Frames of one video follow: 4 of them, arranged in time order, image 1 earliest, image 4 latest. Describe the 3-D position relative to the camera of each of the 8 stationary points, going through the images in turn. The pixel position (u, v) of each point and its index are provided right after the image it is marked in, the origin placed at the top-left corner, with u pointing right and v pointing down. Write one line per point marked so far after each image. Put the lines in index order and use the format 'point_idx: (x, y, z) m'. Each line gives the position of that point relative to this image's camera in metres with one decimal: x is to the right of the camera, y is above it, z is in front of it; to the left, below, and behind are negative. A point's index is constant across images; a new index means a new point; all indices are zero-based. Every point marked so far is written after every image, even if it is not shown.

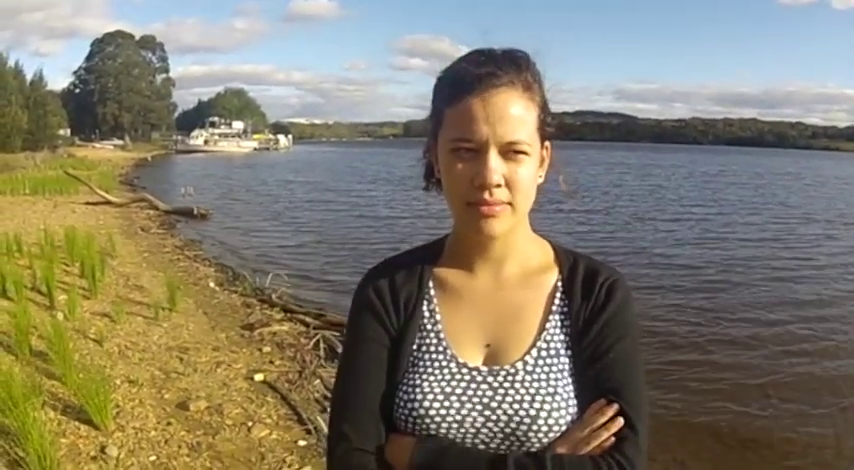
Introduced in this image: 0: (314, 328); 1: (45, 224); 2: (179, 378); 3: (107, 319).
0: (-1.4, -1.1, +9.7) m
1: (-8.4, +0.2, +17.7) m
2: (-2.2, -1.3, +7.0) m
3: (-3.5, -0.9, +8.8) m
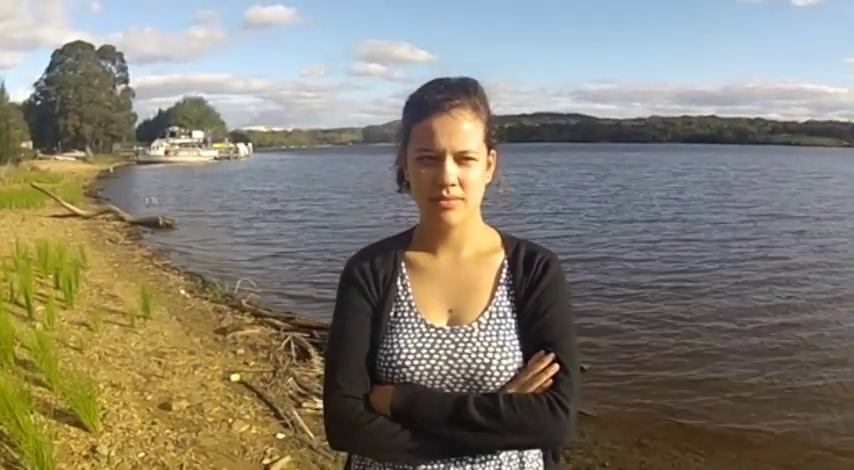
0: (-1.8, -1.2, +10.0) m
1: (-9.1, -0.1, +17.6) m
2: (-2.4, -1.3, +7.3) m
3: (-3.9, -1.0, +9.0) m
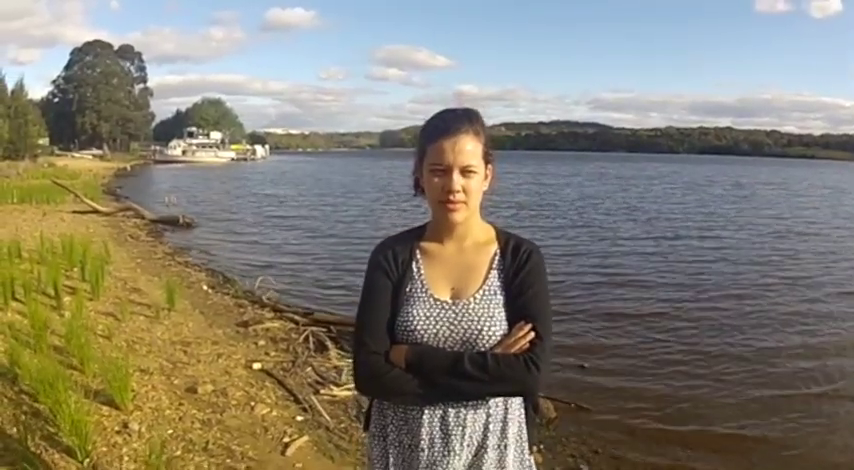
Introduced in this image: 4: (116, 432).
0: (-1.6, -1.2, +10.5) m
1: (-8.9, +0.1, +18.3) m
2: (-2.4, -1.3, +7.8) m
3: (-3.8, -1.0, +9.6) m
4: (-2.3, -1.5, +6.0) m
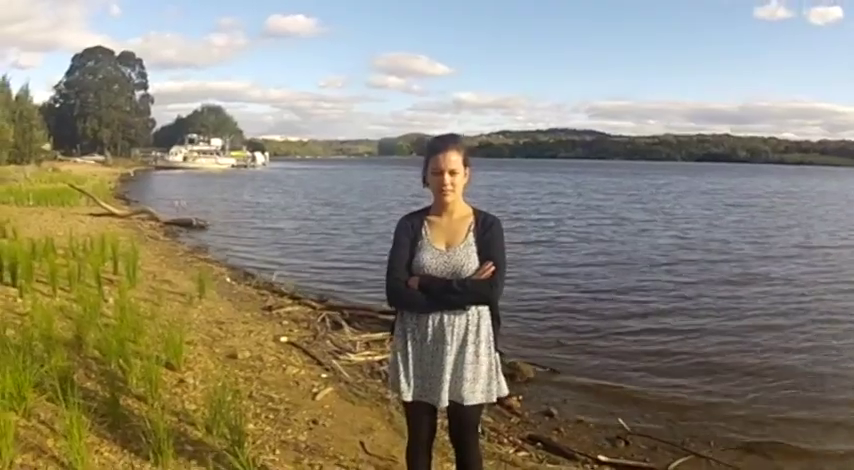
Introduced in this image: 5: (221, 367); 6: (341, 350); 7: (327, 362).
0: (-1.6, -1.1, +11.9) m
1: (-8.9, +0.1, +19.7) m
2: (-2.4, -1.2, +9.2) m
3: (-3.8, -0.9, +11.0) m
4: (-2.3, -1.4, +7.4) m
5: (-2.1, -1.3, +8.1) m
6: (-1.0, -1.4, +9.4) m
7: (-1.1, -1.4, +8.7) m
